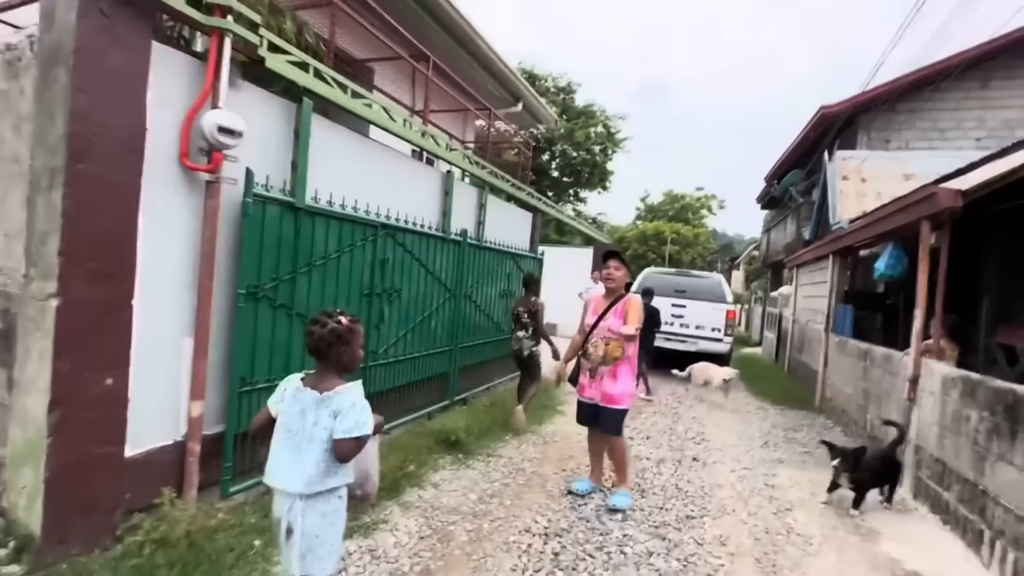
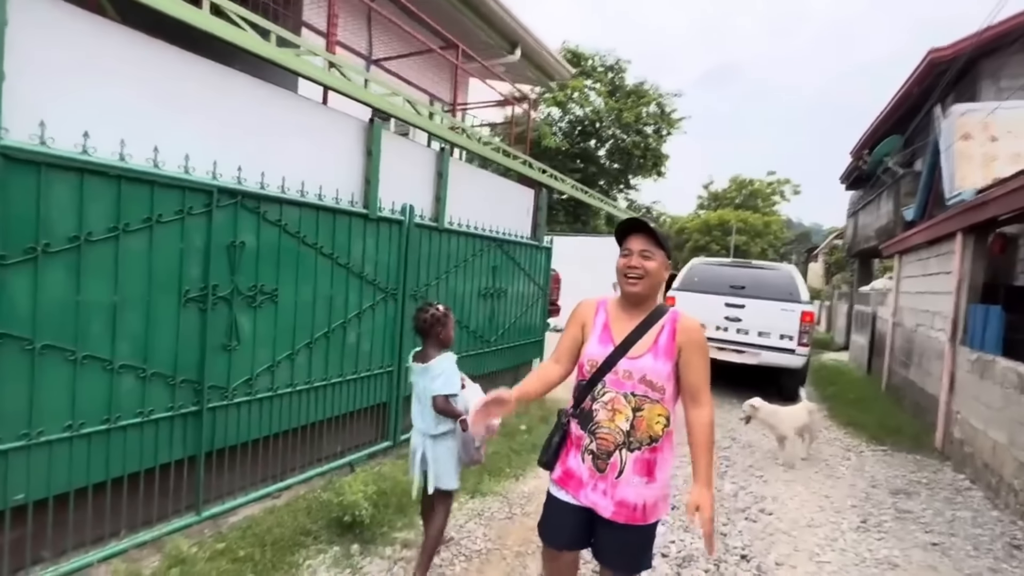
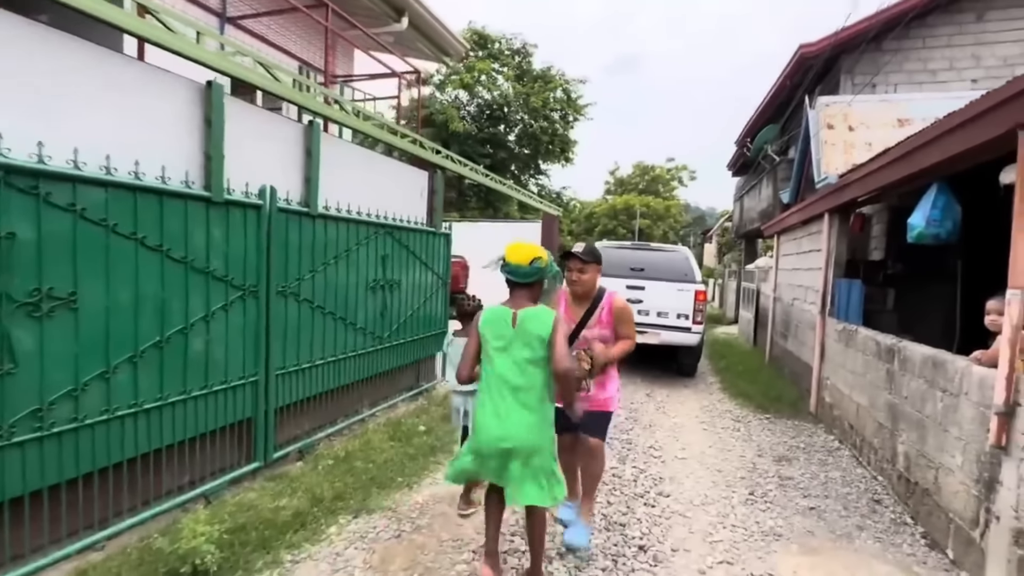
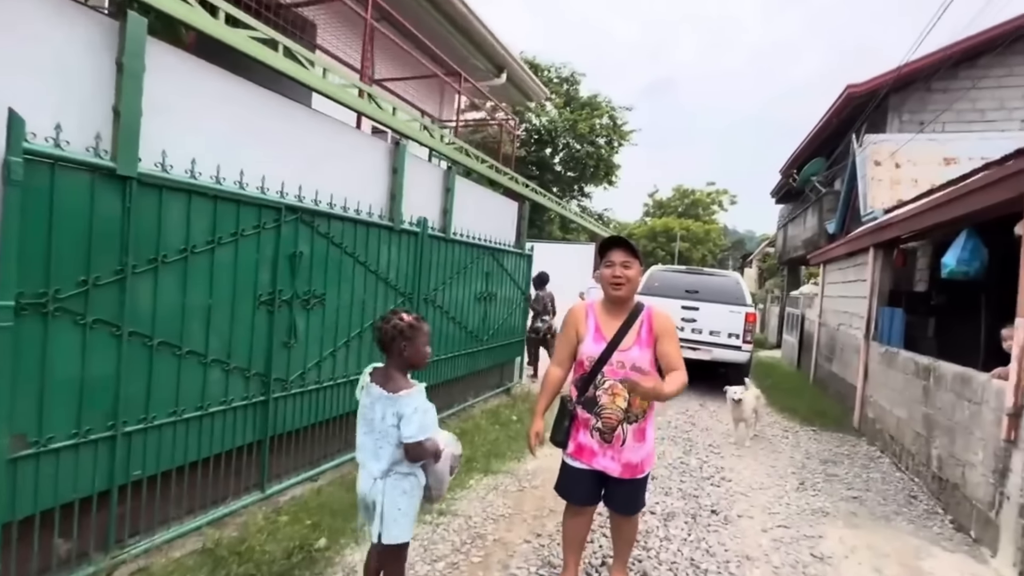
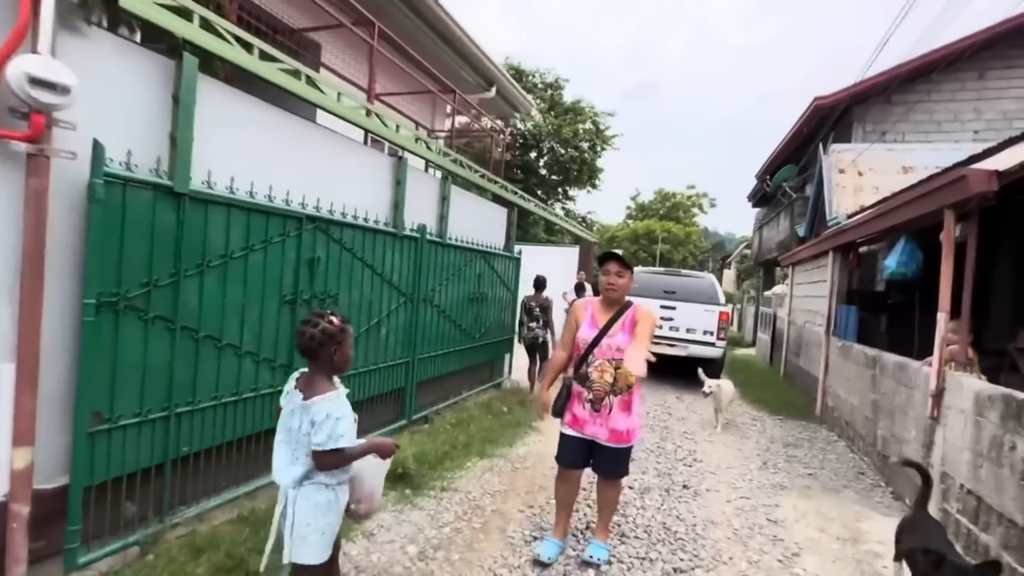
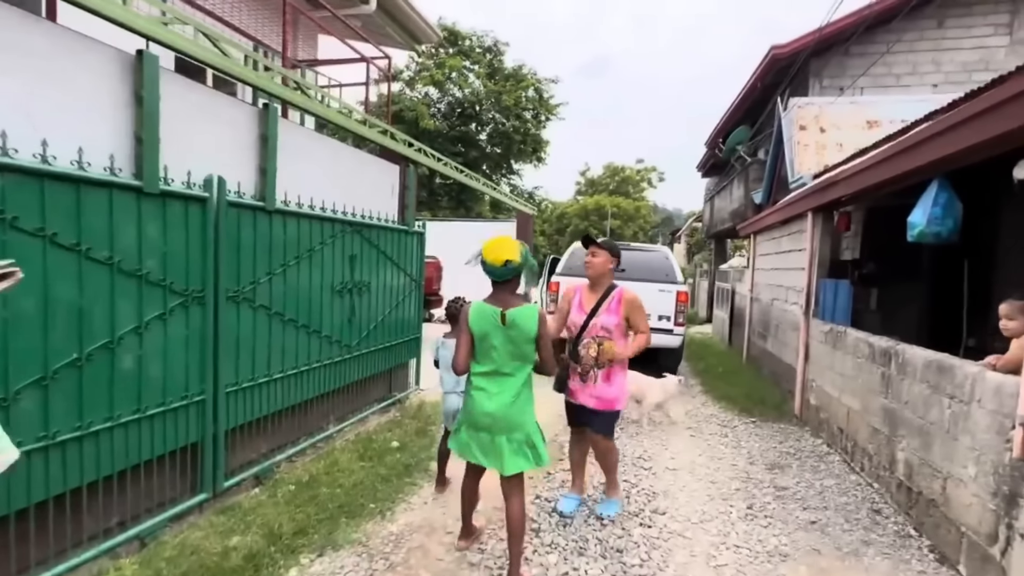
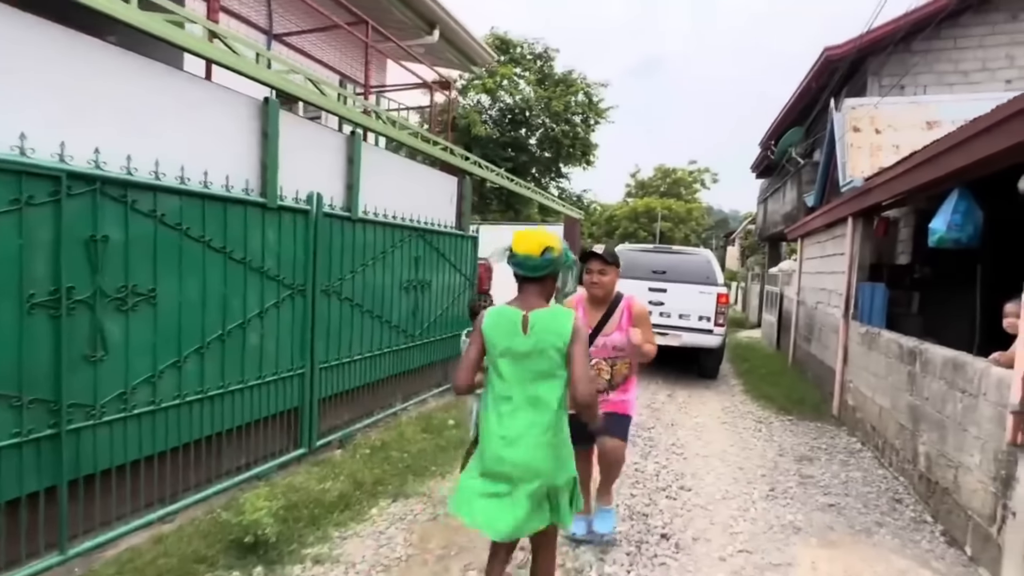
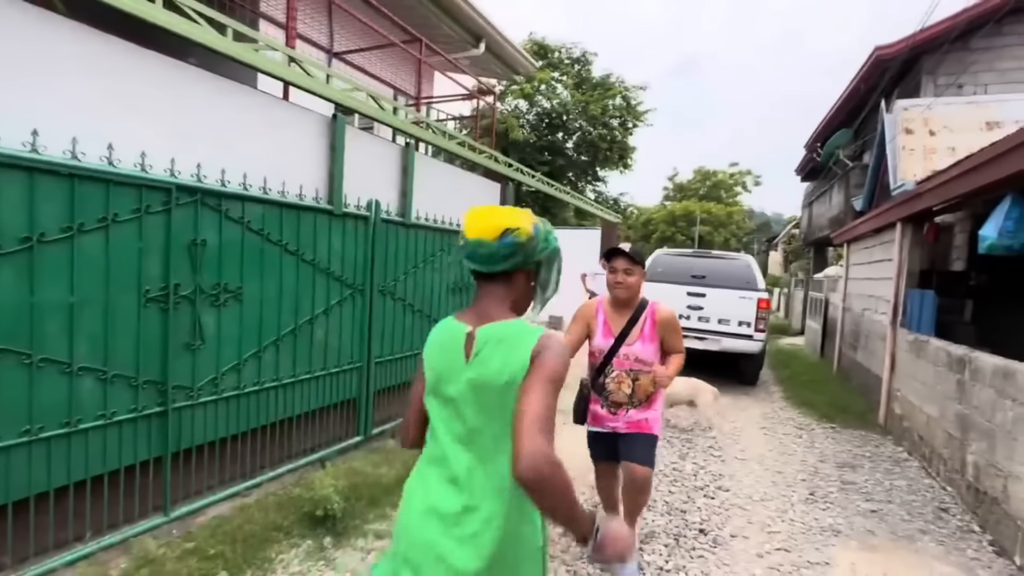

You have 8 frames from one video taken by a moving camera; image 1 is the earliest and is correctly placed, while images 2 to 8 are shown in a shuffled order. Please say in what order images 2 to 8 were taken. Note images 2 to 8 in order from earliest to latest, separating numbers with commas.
5, 4, 2, 8, 7, 3, 6
